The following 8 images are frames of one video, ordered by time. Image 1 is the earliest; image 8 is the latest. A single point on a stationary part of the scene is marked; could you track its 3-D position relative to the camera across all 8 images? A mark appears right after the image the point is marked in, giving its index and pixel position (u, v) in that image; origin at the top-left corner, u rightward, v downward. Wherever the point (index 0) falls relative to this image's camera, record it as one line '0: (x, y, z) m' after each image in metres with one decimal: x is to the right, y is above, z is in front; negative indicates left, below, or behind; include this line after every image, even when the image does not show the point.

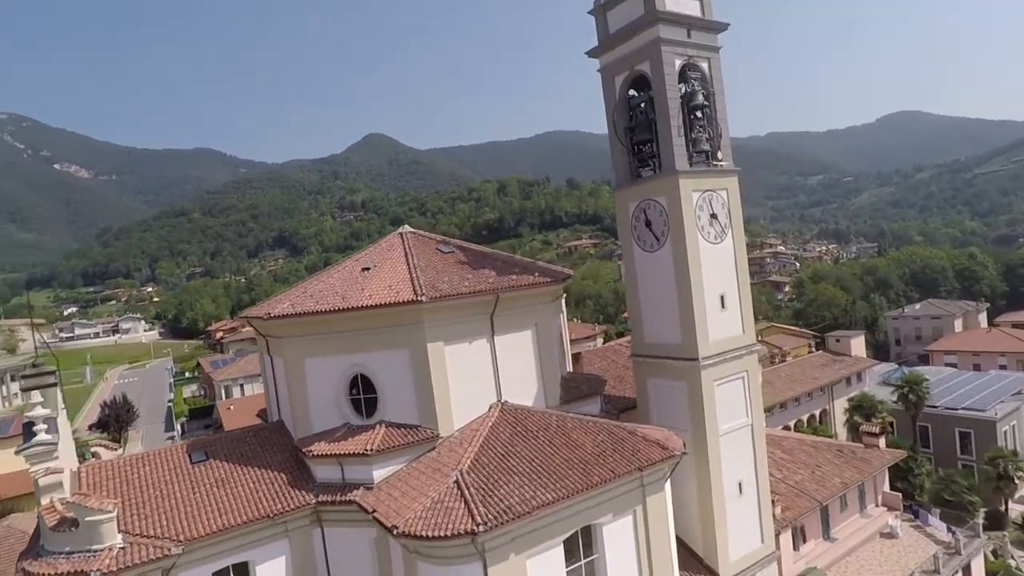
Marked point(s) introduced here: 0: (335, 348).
0: (-5.0, -1.7, +17.1) m
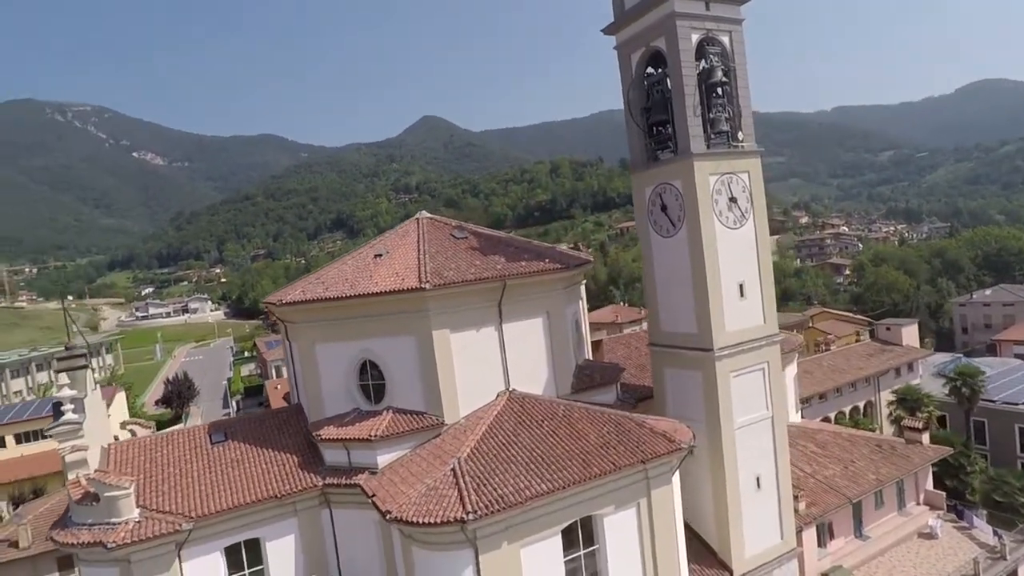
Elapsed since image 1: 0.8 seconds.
0: (-4.9, -1.3, +17.4) m
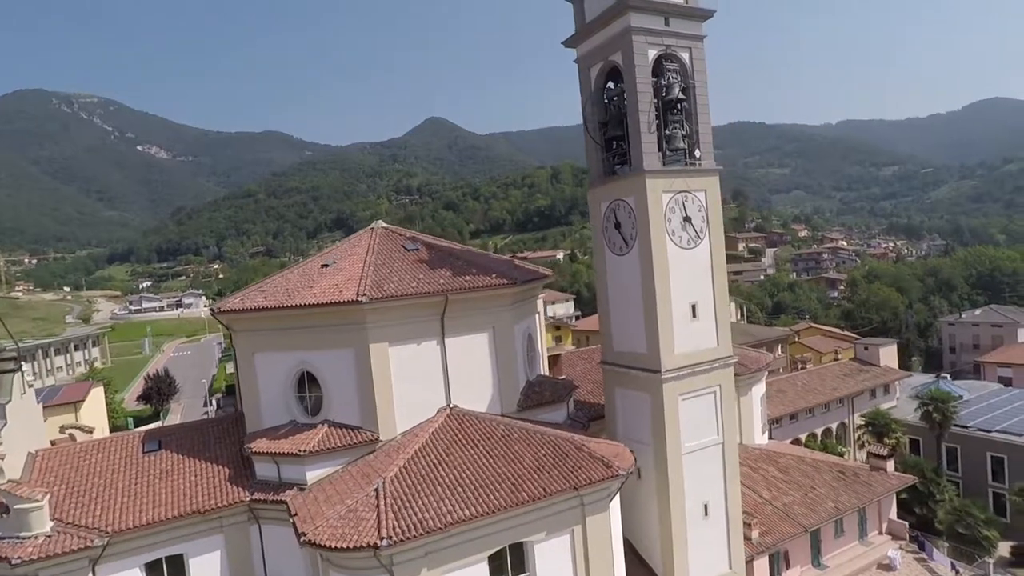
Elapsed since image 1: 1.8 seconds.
0: (-6.5, -1.6, +17.0) m
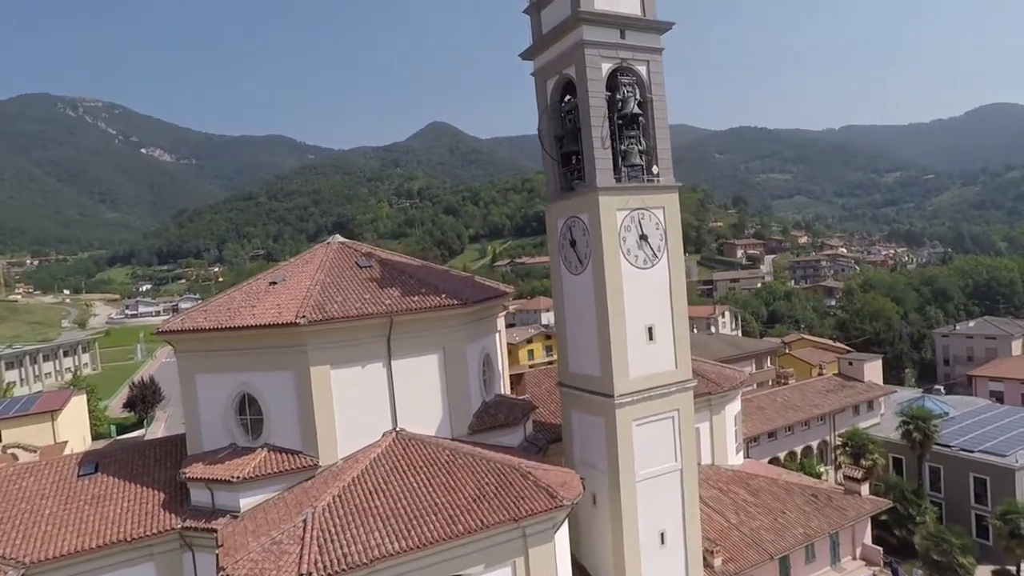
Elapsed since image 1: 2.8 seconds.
0: (-7.9, -2.1, +16.4) m
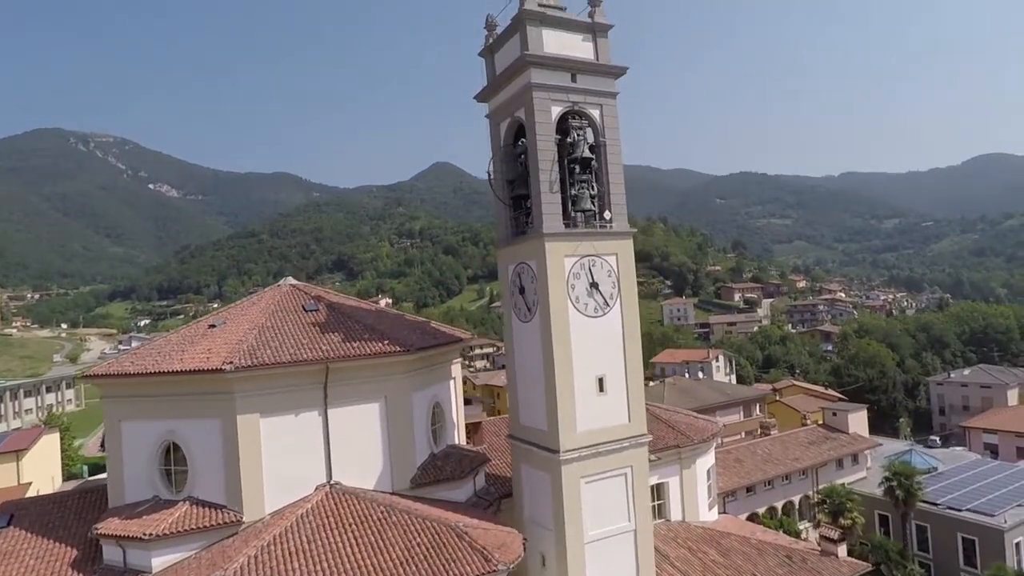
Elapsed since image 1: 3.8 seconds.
0: (-9.4, -3.2, +15.7) m
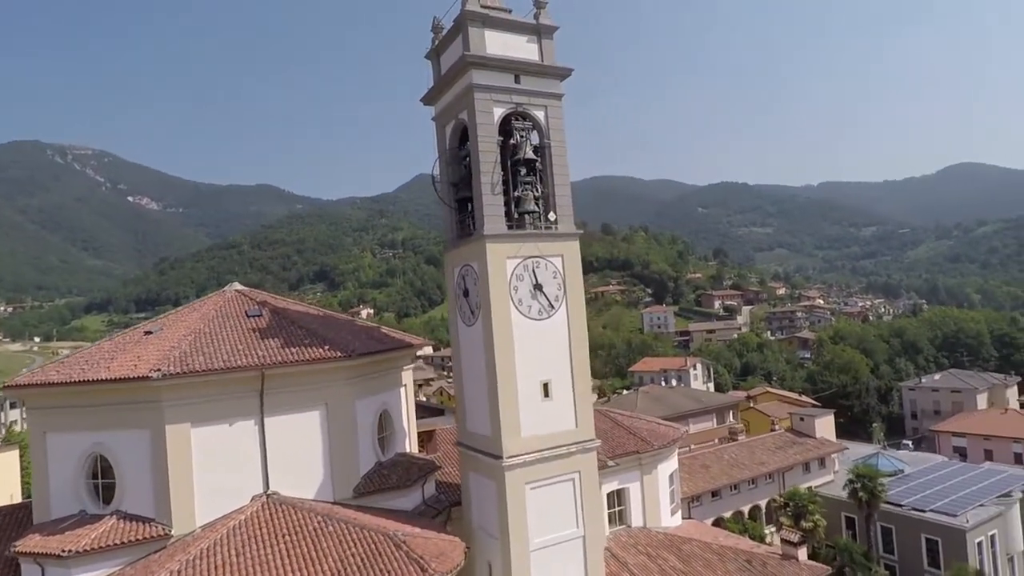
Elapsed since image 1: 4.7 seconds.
0: (-10.9, -3.4, +15.1) m
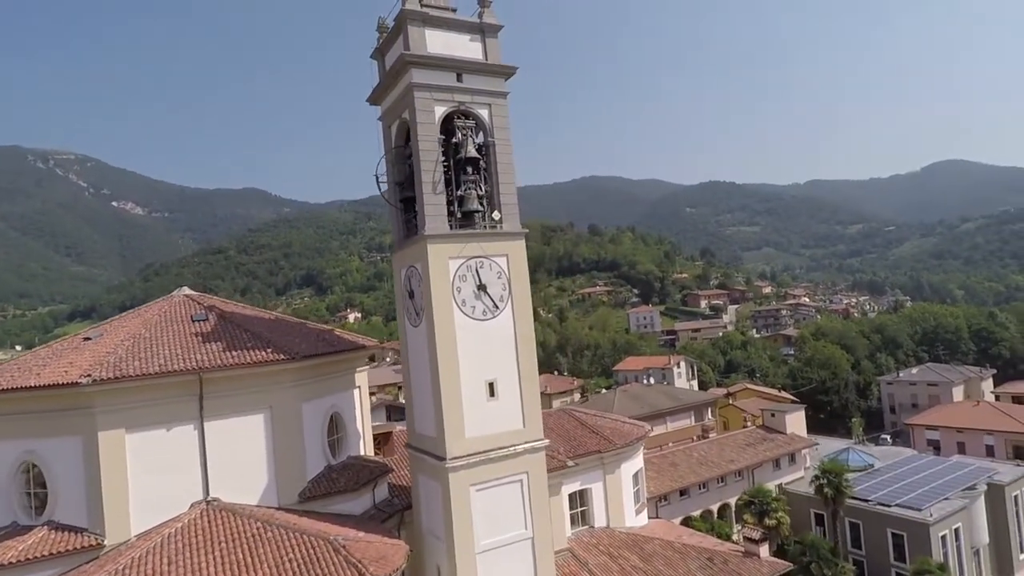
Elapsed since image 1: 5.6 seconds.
0: (-12.3, -3.5, +14.7) m
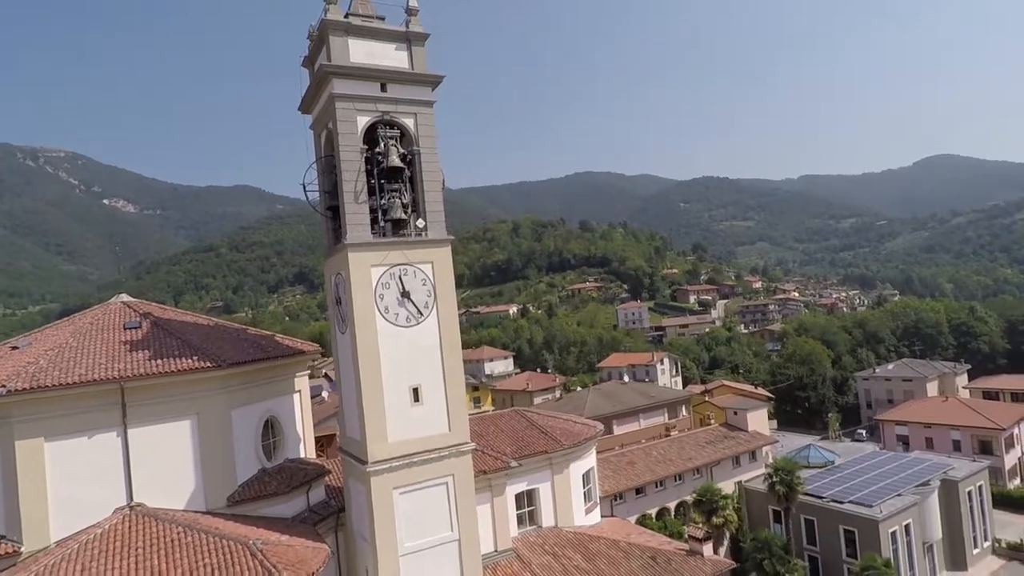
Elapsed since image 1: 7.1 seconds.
0: (-14.3, -3.8, +14.8) m
